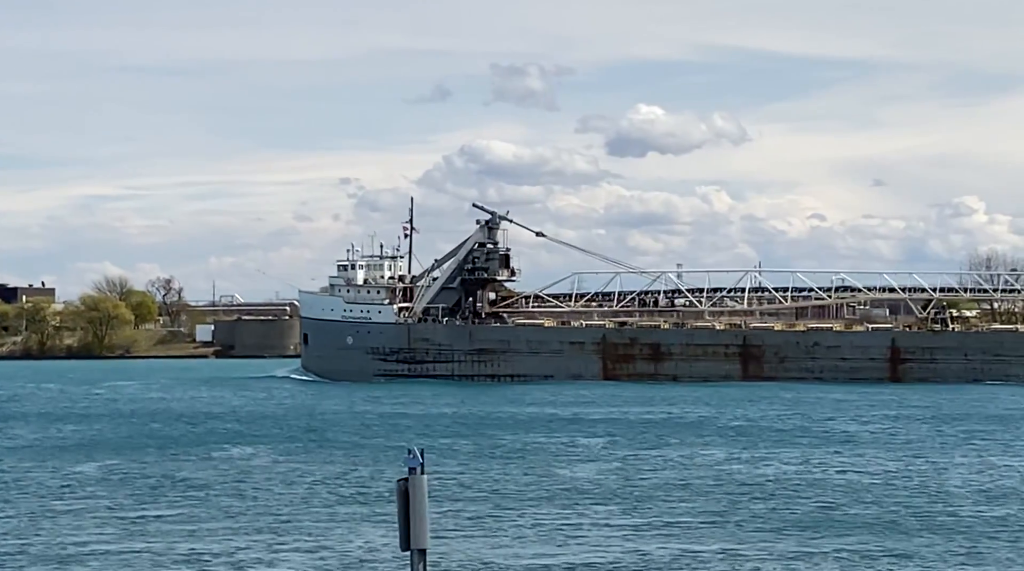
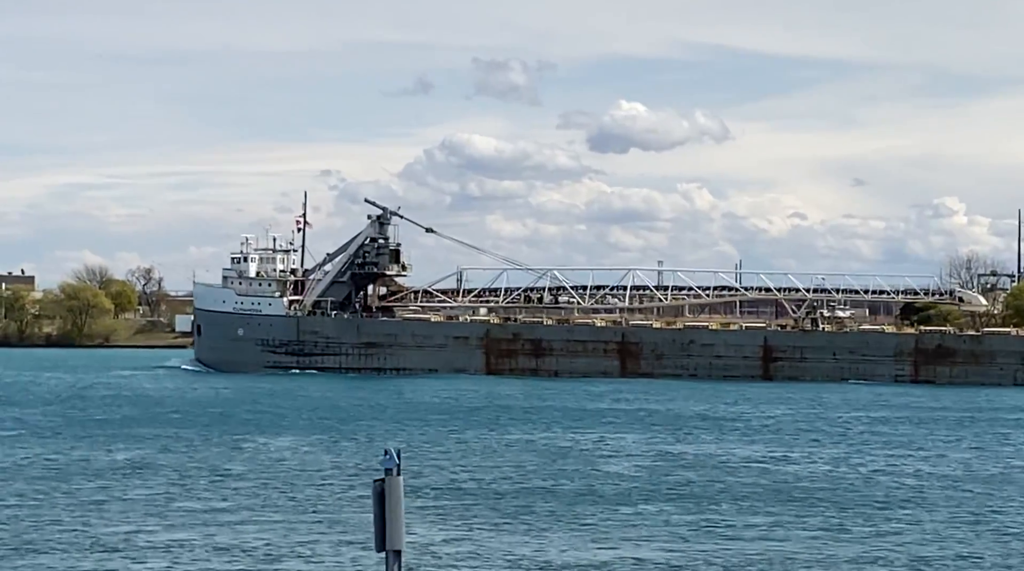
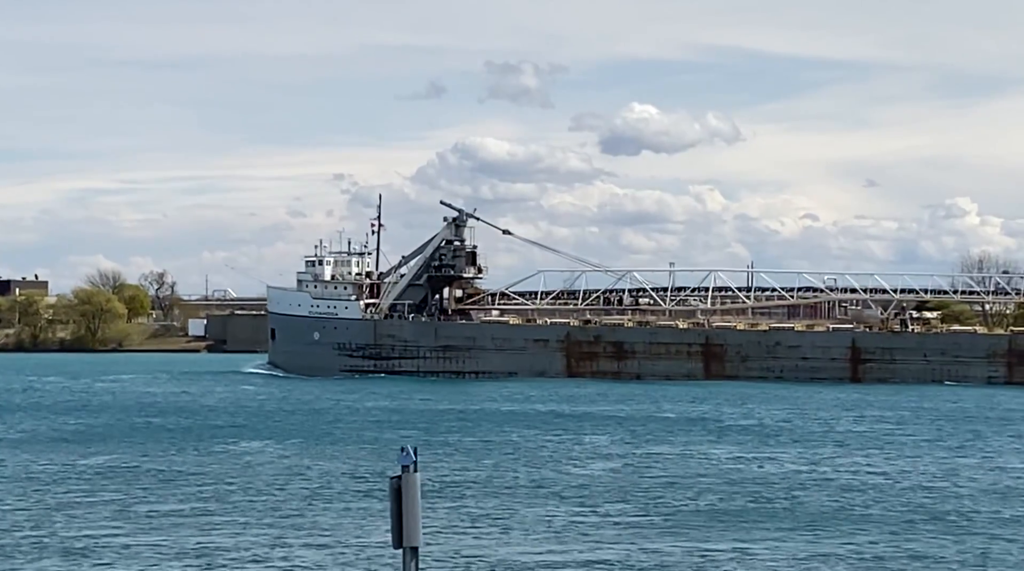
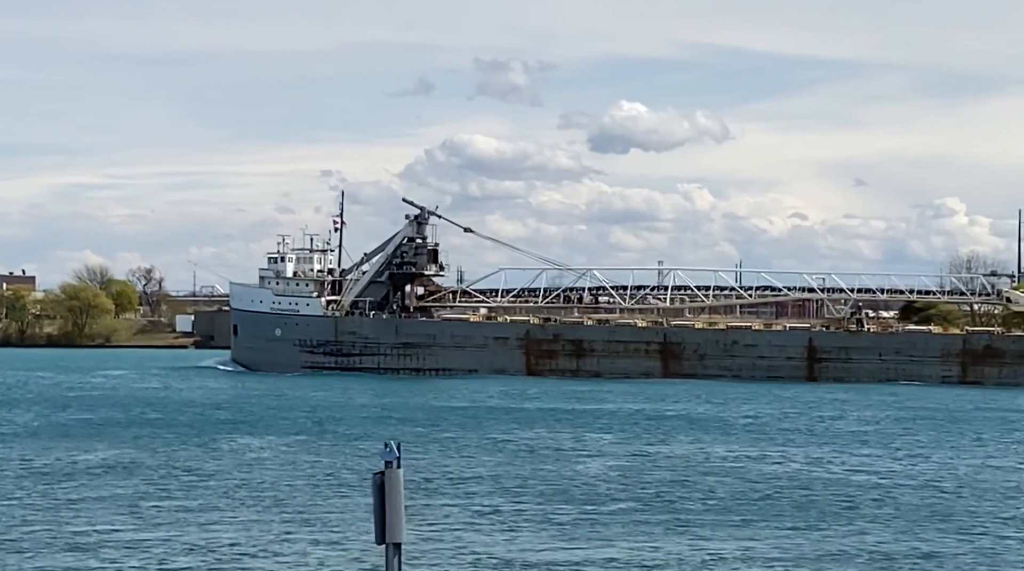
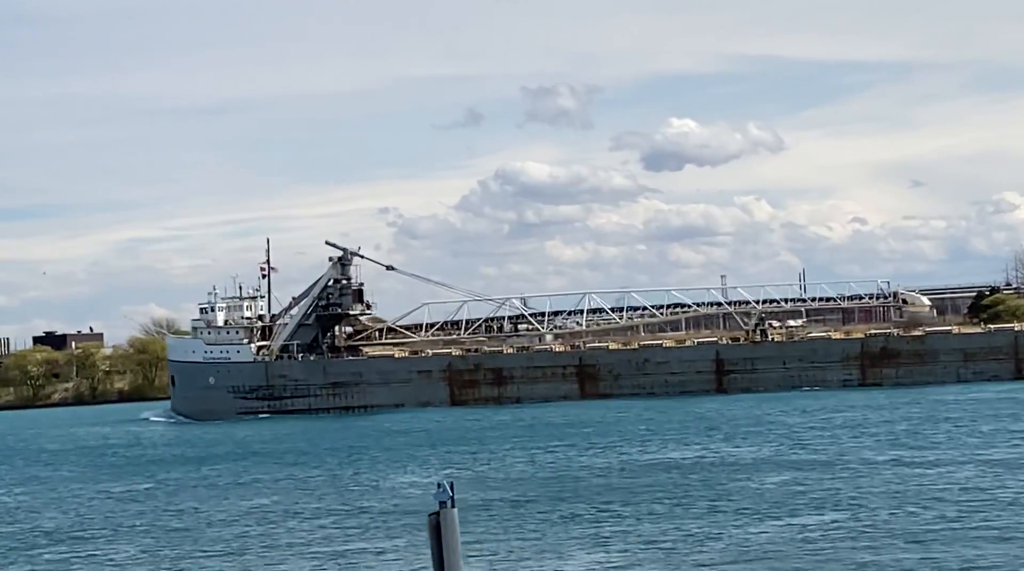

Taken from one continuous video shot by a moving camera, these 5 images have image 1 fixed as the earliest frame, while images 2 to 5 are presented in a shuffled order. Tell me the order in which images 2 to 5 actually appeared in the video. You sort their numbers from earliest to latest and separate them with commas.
3, 4, 2, 5
